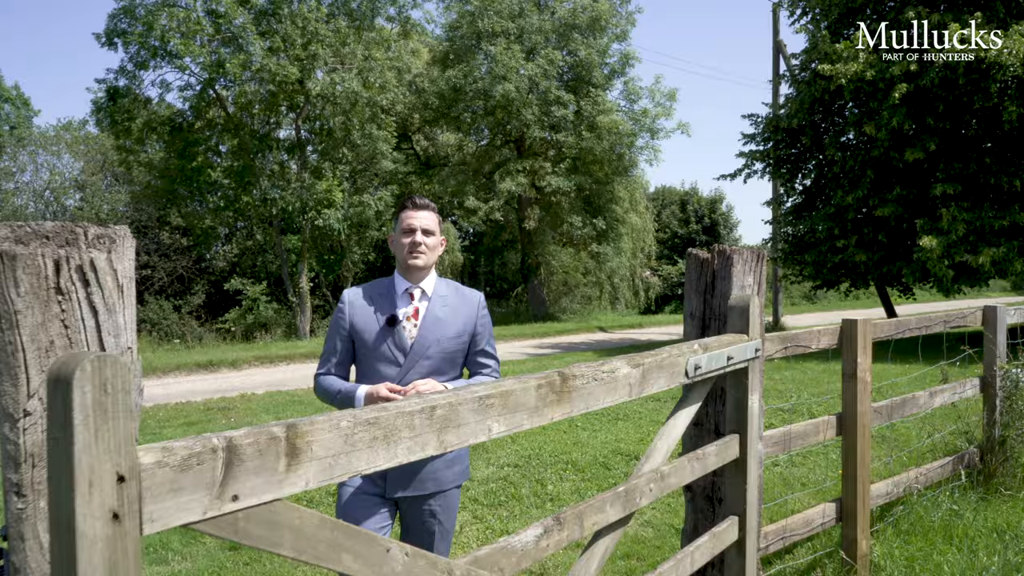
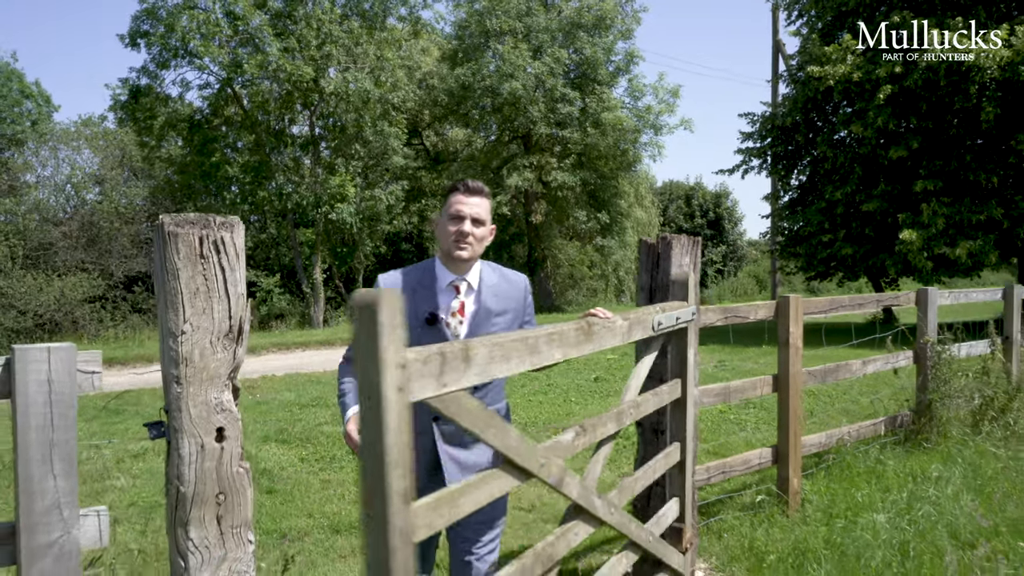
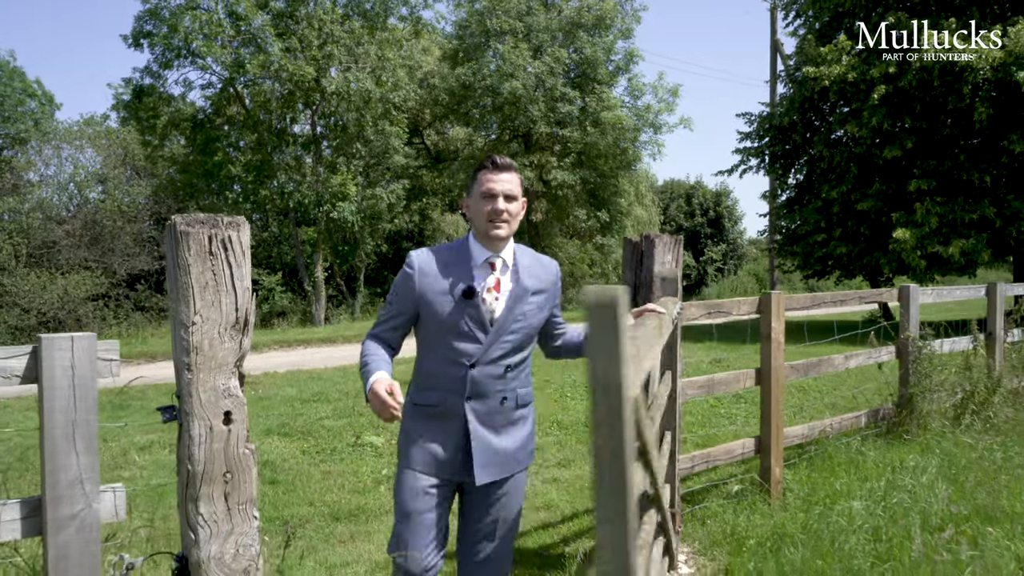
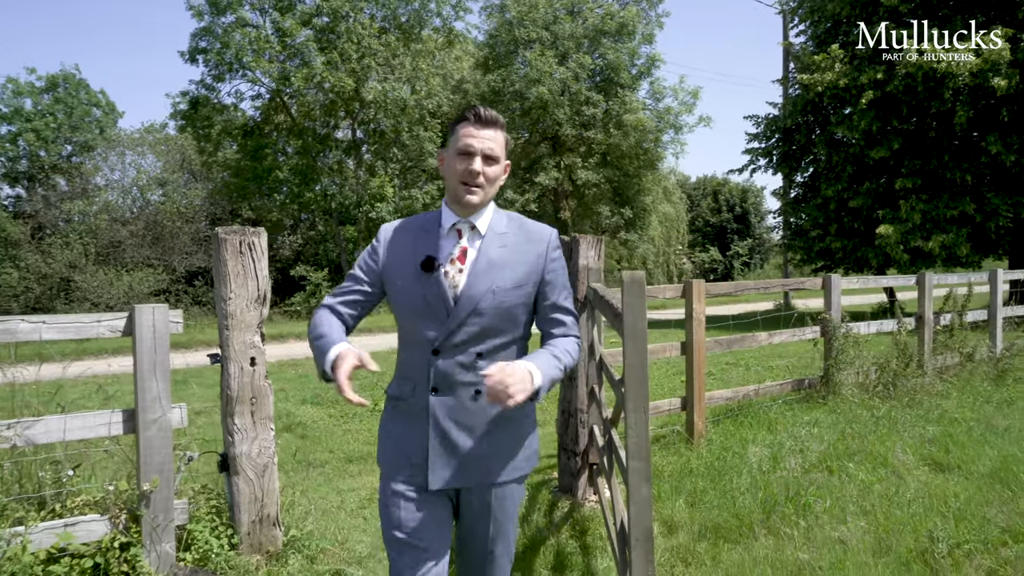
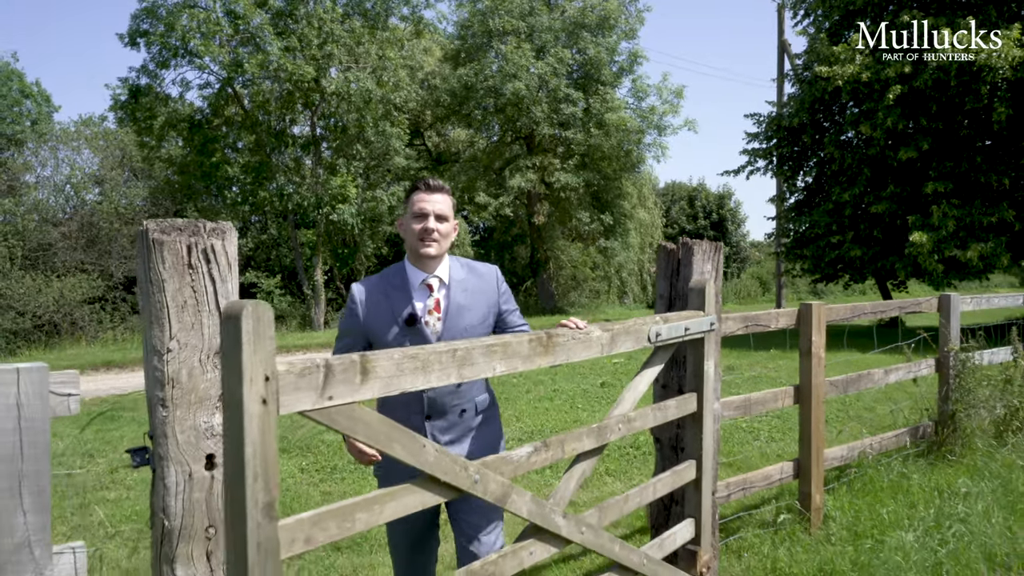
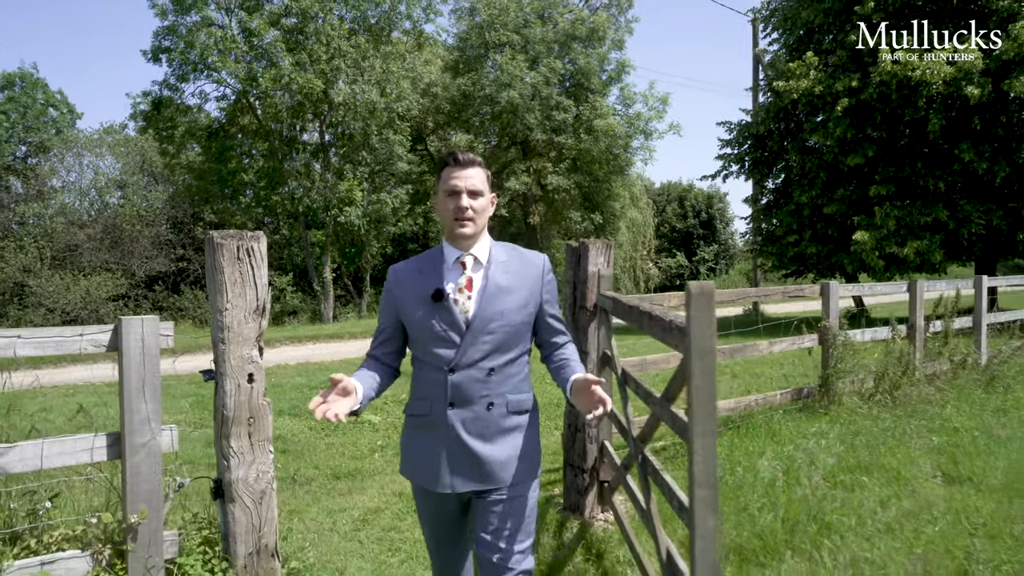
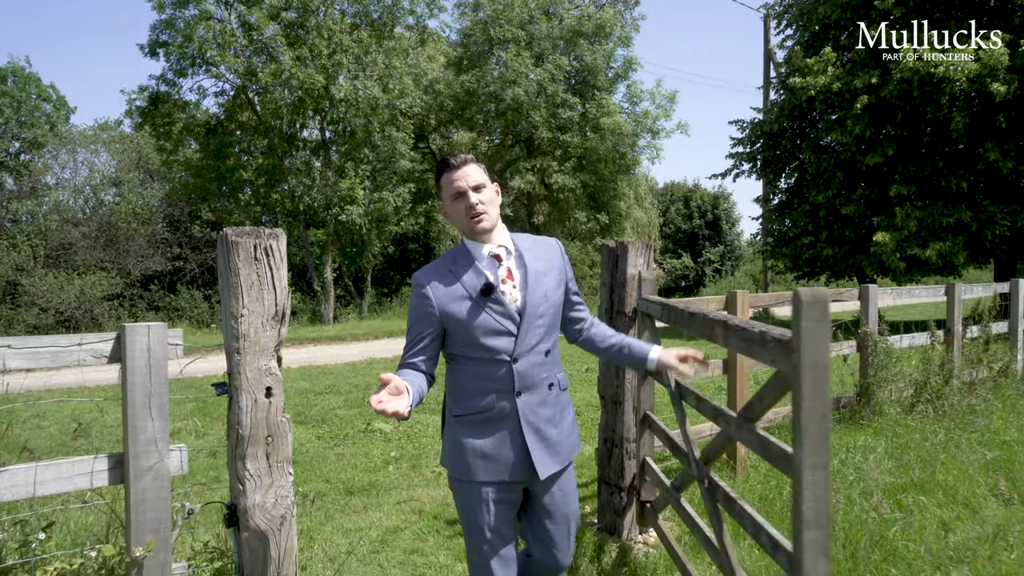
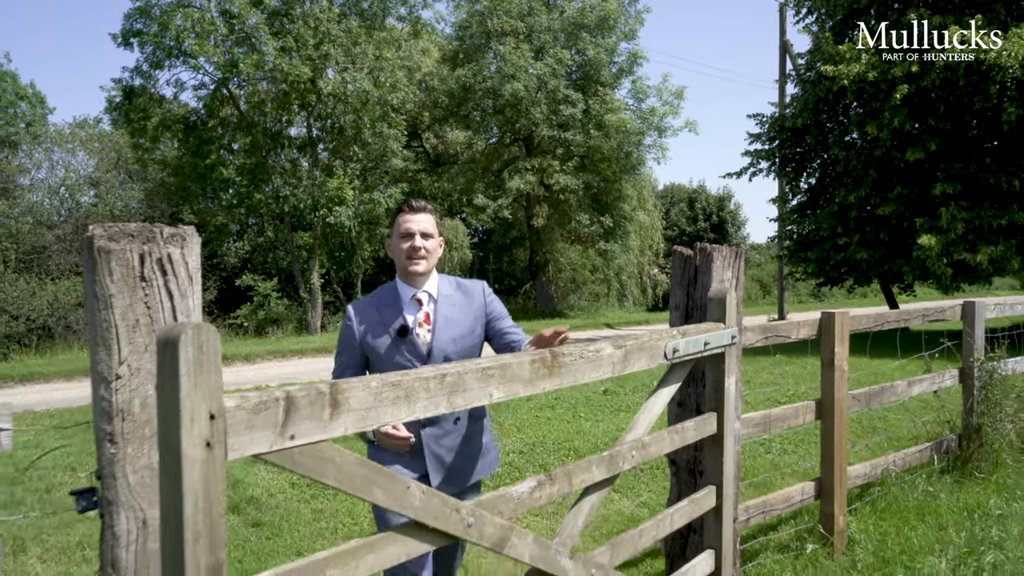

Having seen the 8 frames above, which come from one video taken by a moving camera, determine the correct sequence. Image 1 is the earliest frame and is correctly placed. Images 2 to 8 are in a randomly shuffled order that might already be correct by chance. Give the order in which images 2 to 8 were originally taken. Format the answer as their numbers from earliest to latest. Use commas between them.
8, 5, 2, 3, 7, 6, 4
